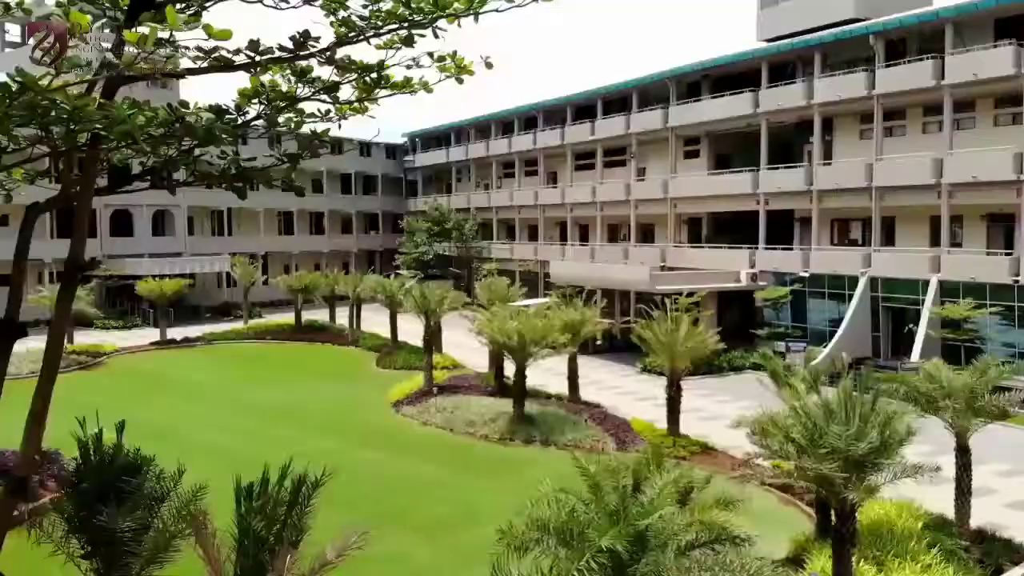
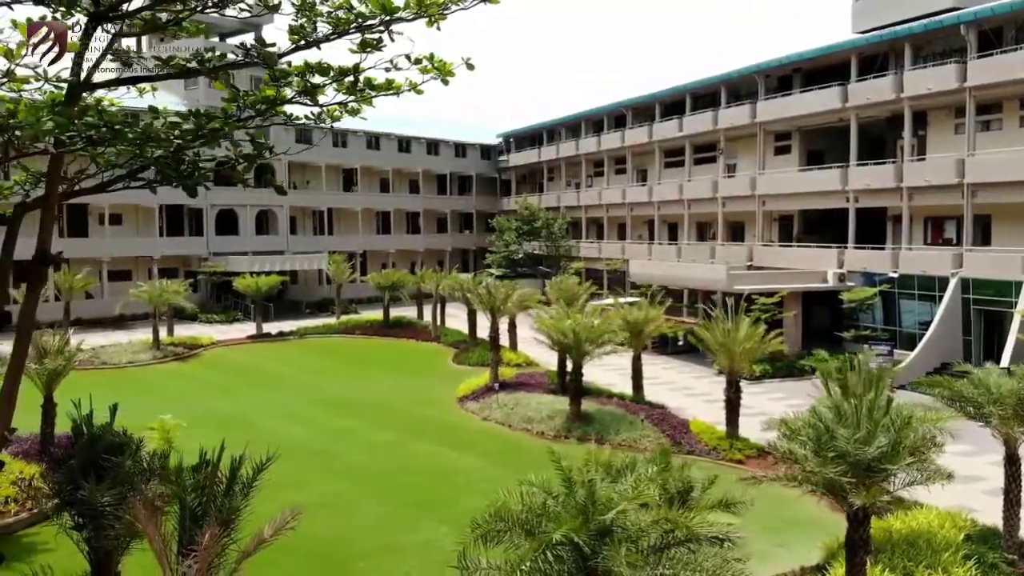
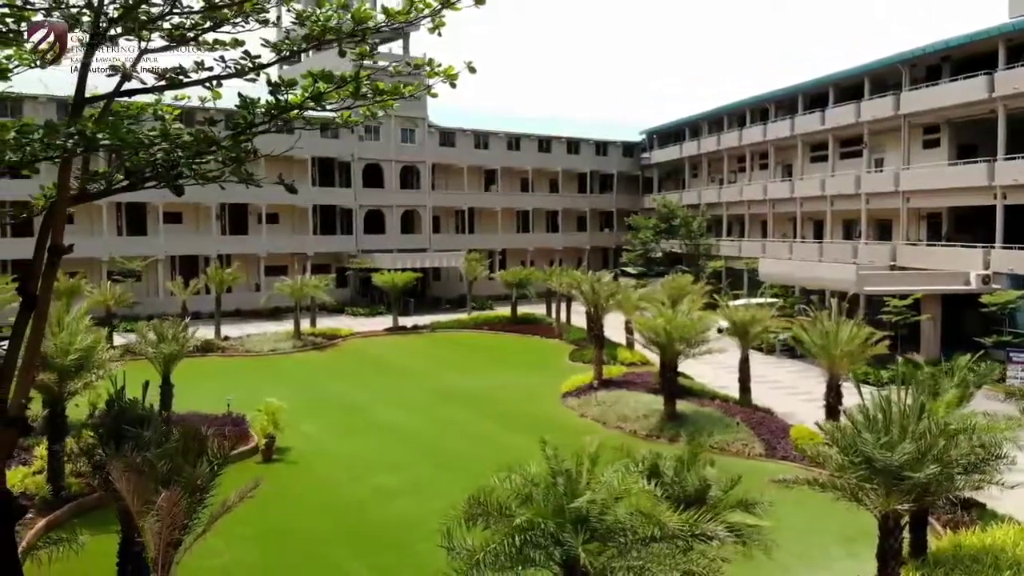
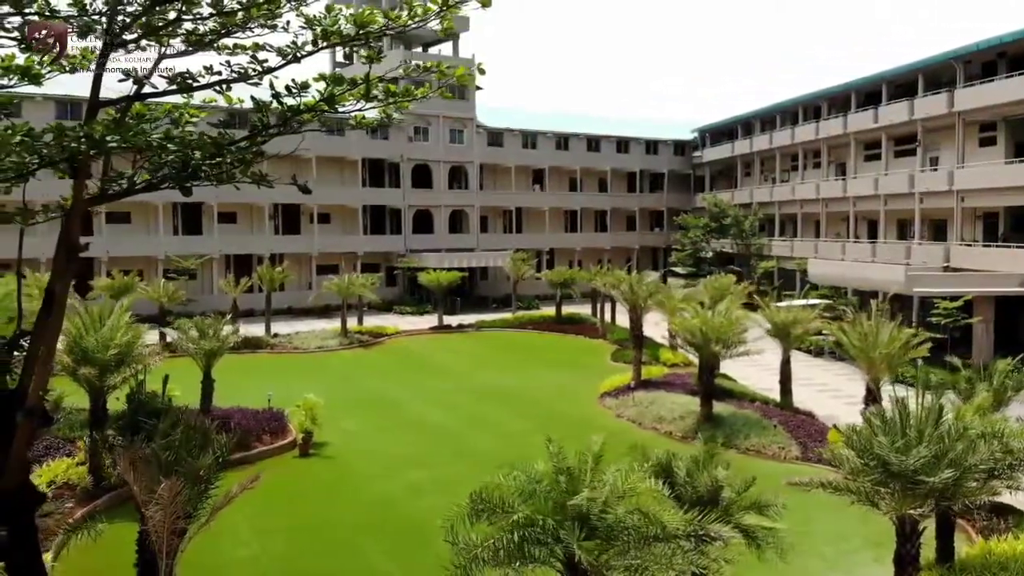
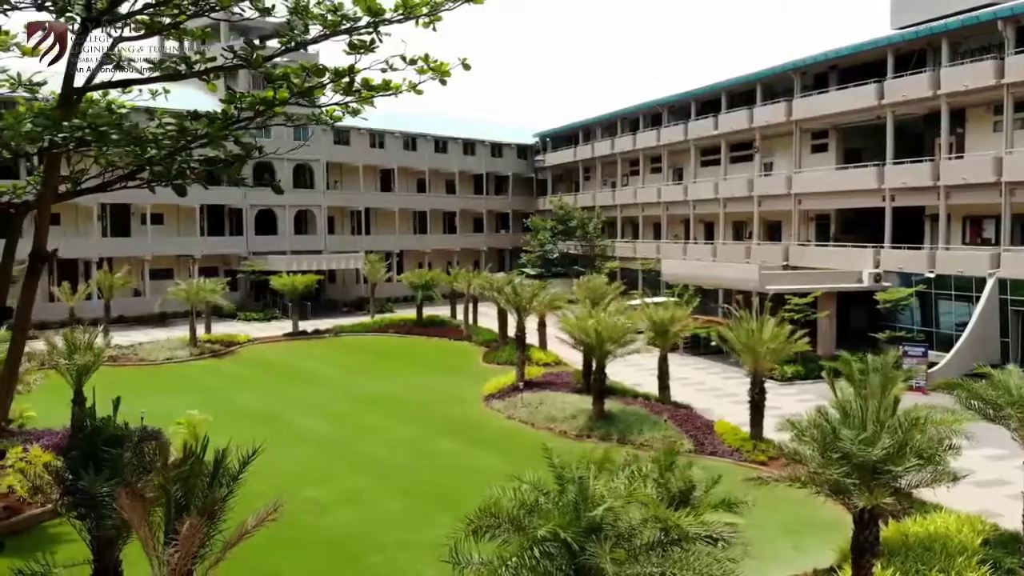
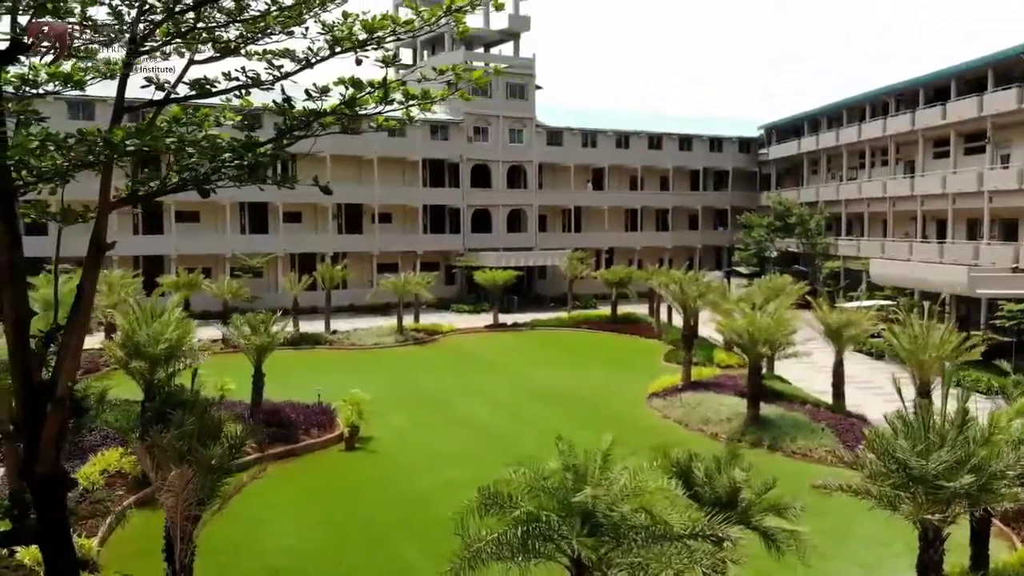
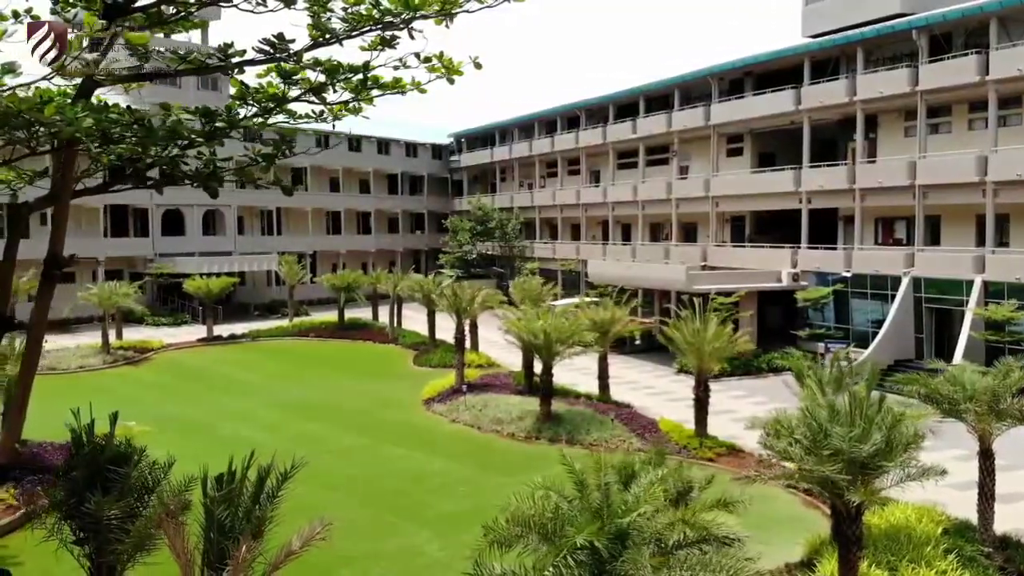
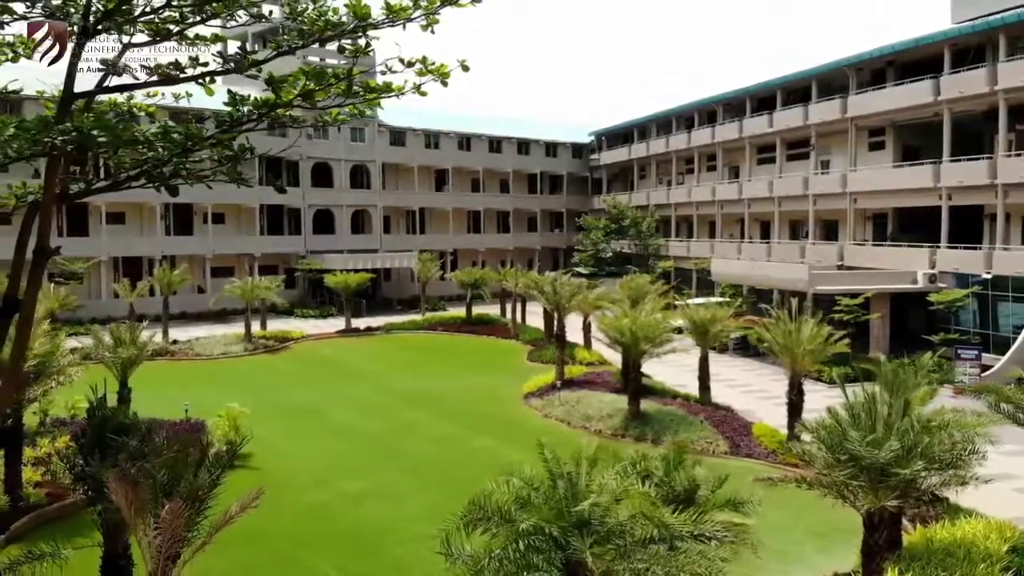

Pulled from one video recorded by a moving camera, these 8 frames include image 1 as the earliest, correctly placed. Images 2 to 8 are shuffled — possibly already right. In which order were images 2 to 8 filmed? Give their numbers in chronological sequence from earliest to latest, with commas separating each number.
7, 2, 5, 8, 3, 4, 6
